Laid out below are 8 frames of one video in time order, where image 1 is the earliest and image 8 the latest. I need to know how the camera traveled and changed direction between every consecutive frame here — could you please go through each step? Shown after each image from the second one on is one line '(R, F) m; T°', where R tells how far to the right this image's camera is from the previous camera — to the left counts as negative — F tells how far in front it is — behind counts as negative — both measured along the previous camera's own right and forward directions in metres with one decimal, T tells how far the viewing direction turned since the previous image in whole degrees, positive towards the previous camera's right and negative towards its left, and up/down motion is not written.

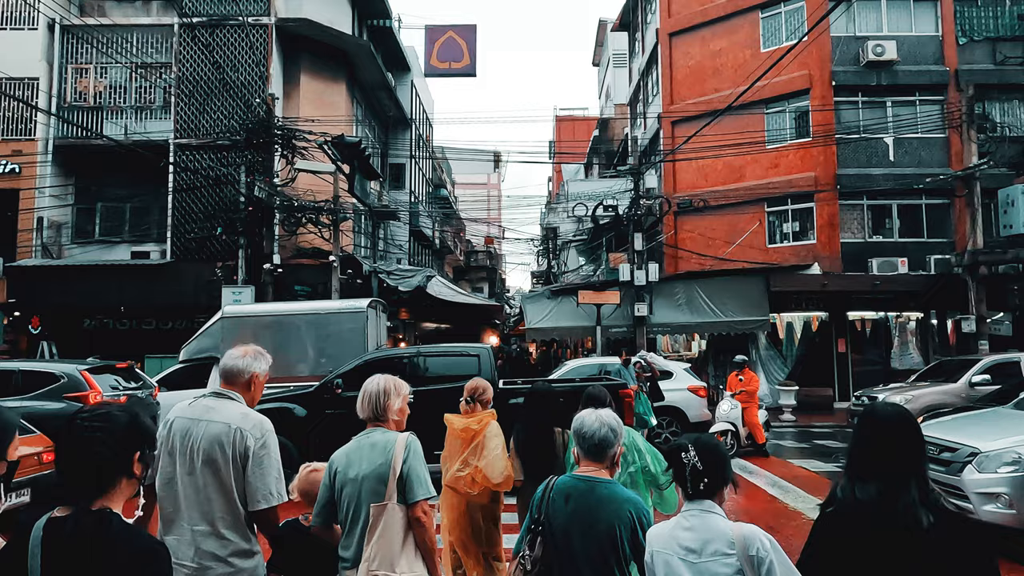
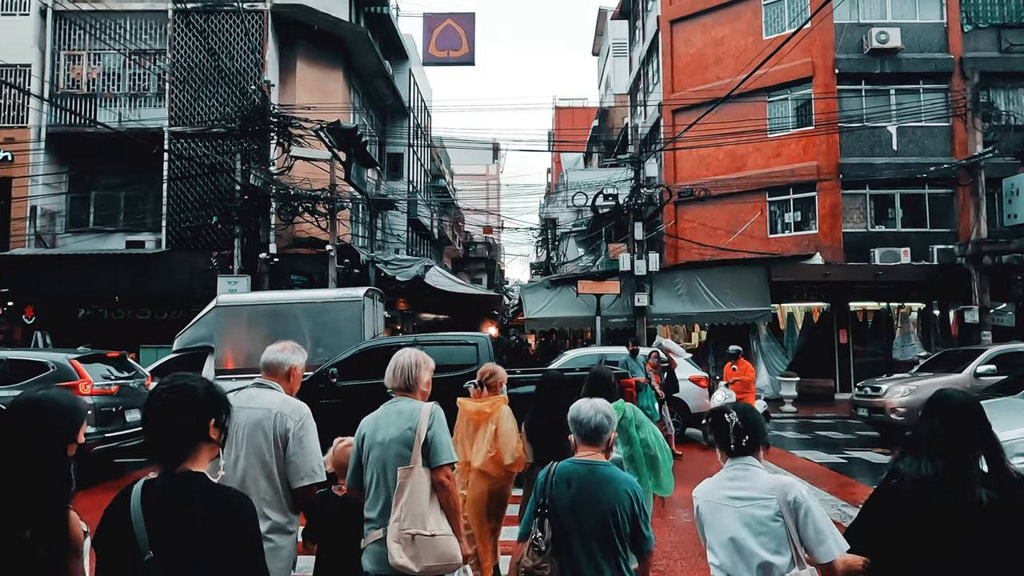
(0.0, +0.2) m; 0°
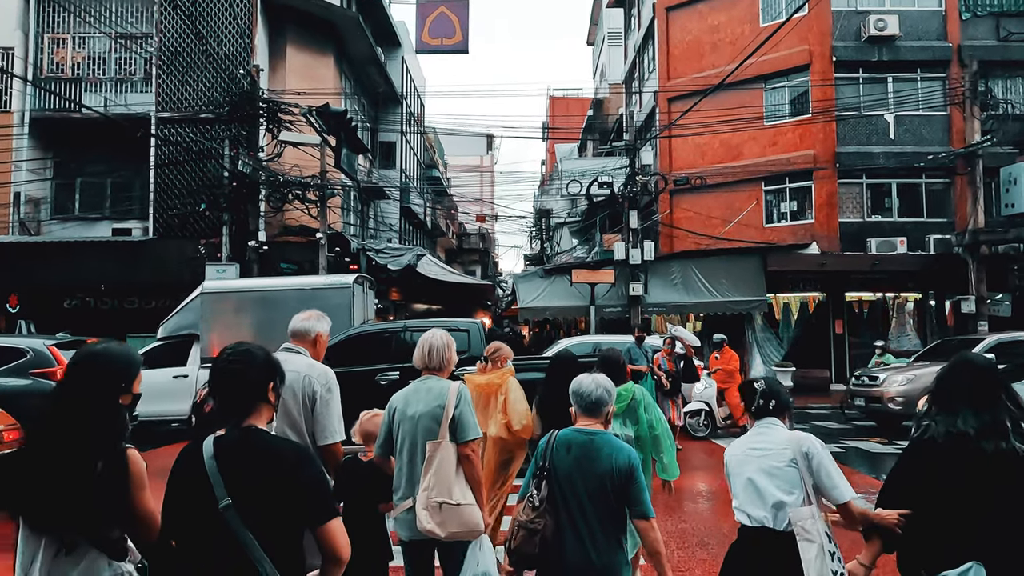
(0.0, +0.2) m; 0°
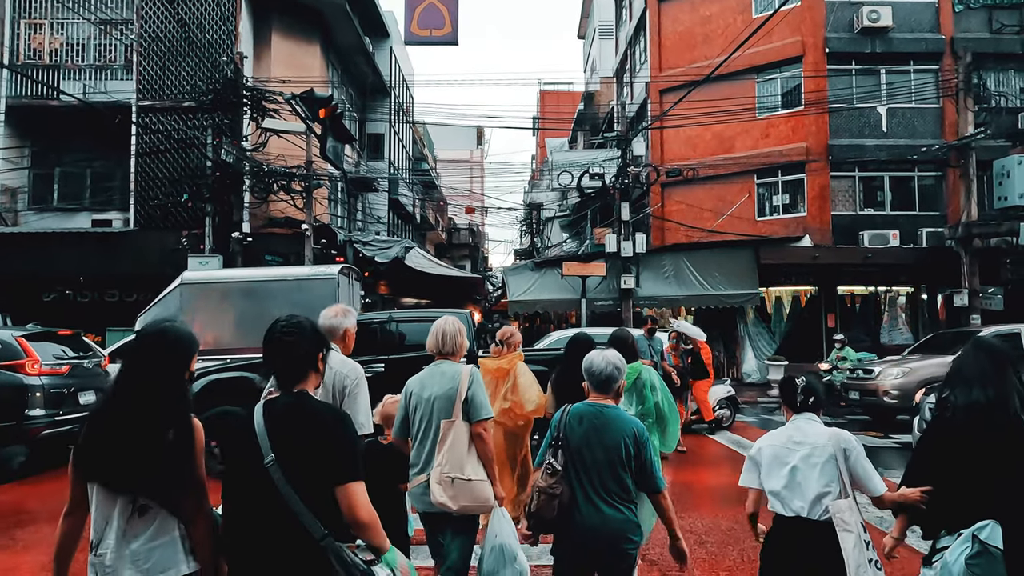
(0.0, +0.3) m; +1°
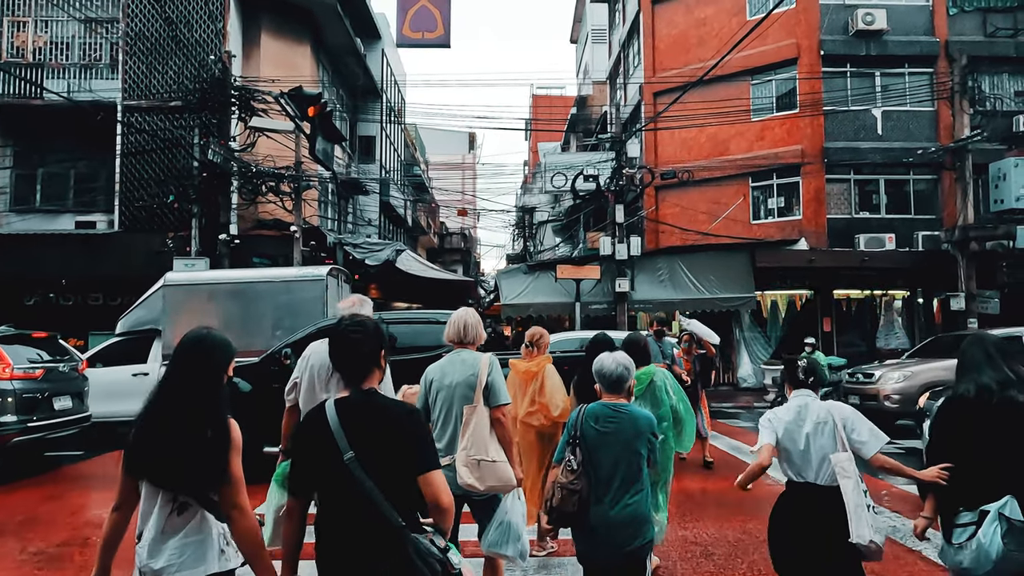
(0.0, +0.3) m; +1°
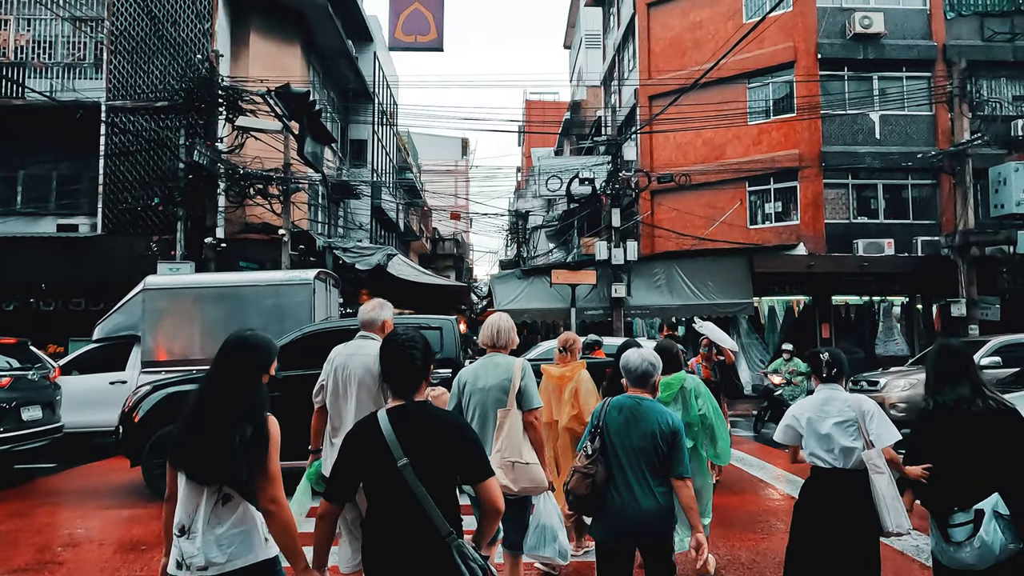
(0.0, +0.3) m; +1°
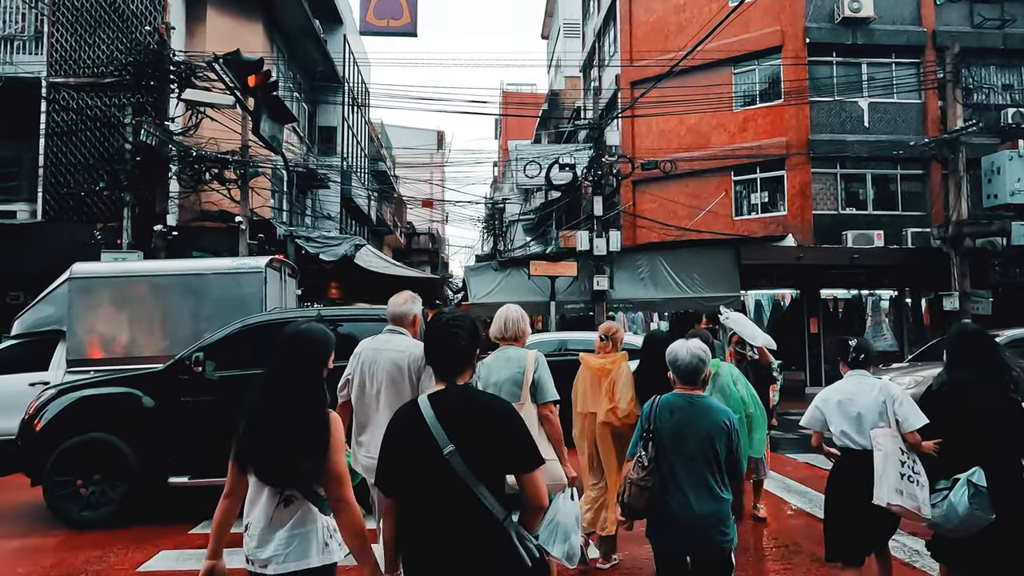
(0.0, +0.9) m; +2°
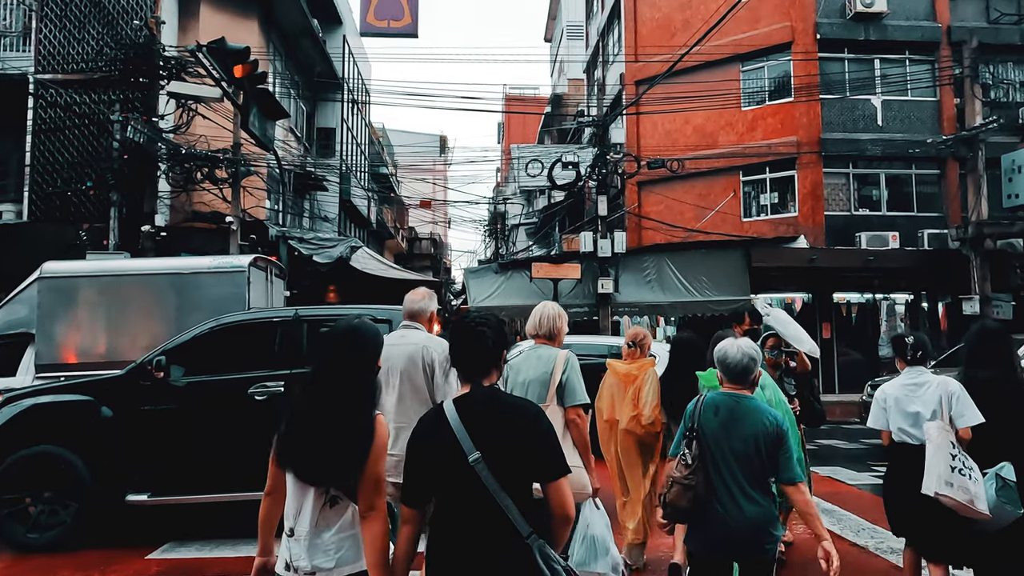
(+0.1, +0.5) m; 0°
